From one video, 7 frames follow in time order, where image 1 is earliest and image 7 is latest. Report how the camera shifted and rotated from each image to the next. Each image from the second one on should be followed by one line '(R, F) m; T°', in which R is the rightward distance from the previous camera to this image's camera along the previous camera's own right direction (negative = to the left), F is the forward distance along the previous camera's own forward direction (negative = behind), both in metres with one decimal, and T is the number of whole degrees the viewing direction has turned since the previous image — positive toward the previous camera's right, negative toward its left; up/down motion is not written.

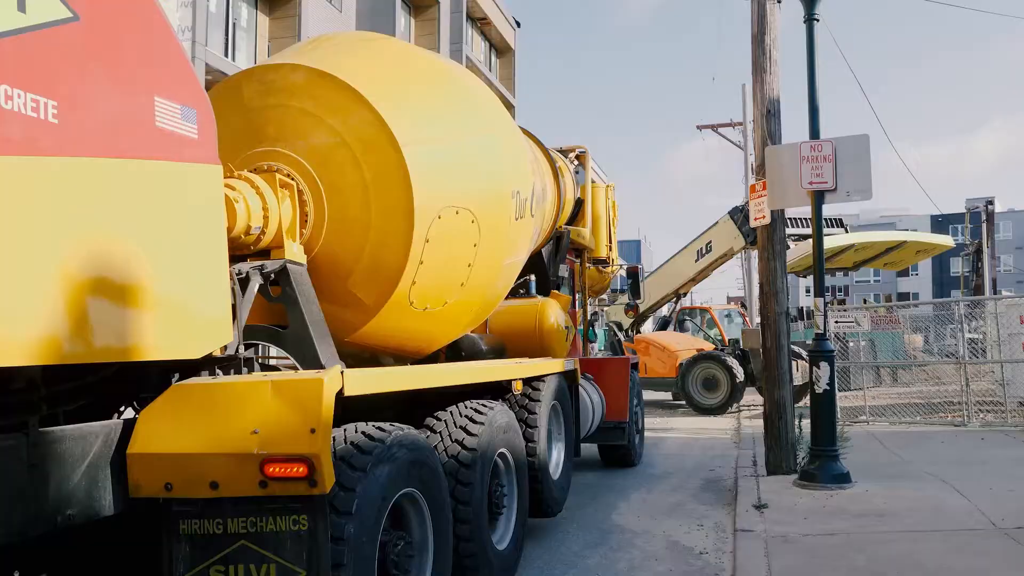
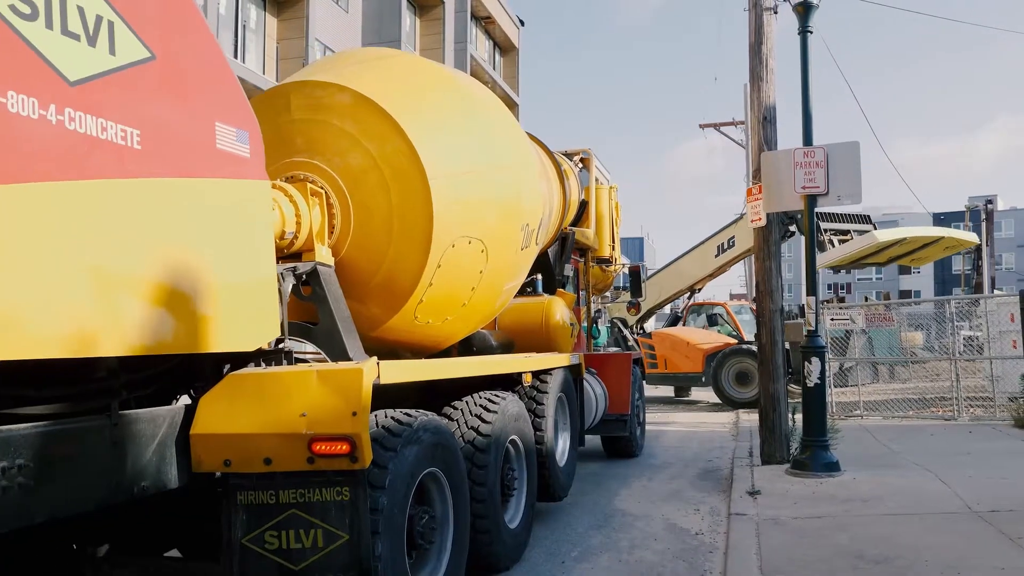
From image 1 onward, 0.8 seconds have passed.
(-0.1, -0.4) m; 0°
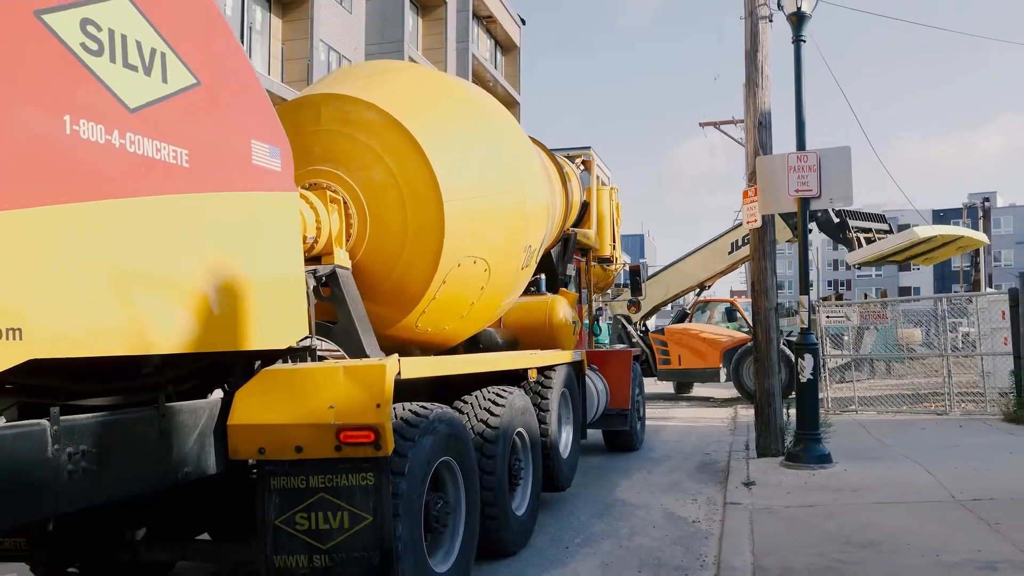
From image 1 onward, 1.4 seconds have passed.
(0.0, -0.3) m; 0°
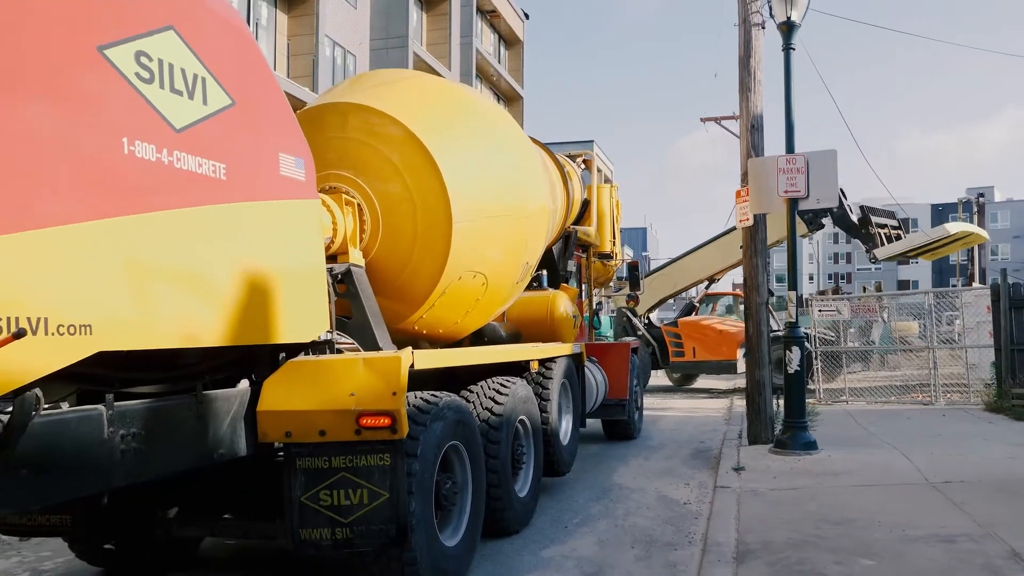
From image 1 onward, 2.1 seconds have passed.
(0.0, -0.4) m; 0°
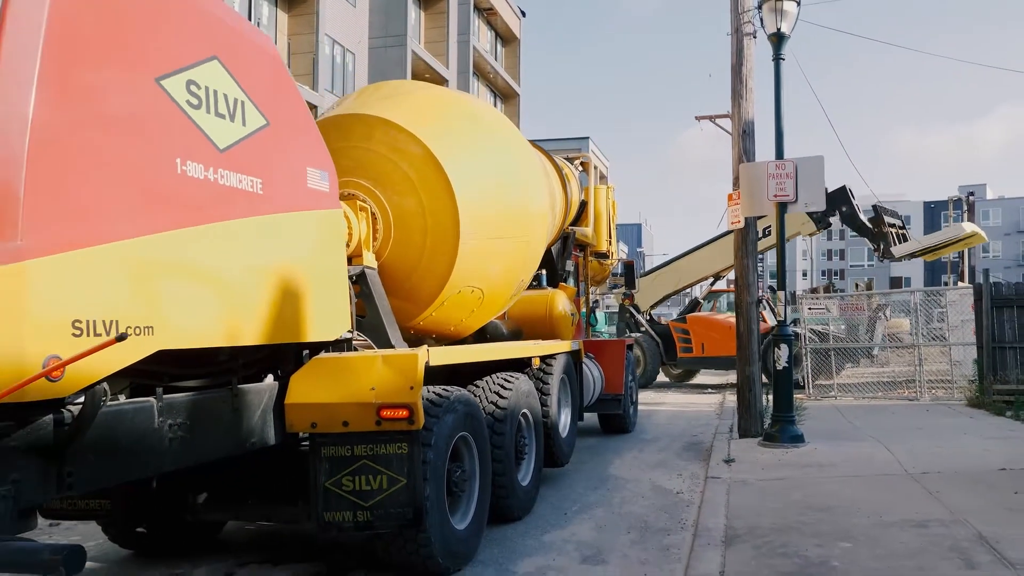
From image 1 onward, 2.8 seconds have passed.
(-0.1, -0.4) m; 0°
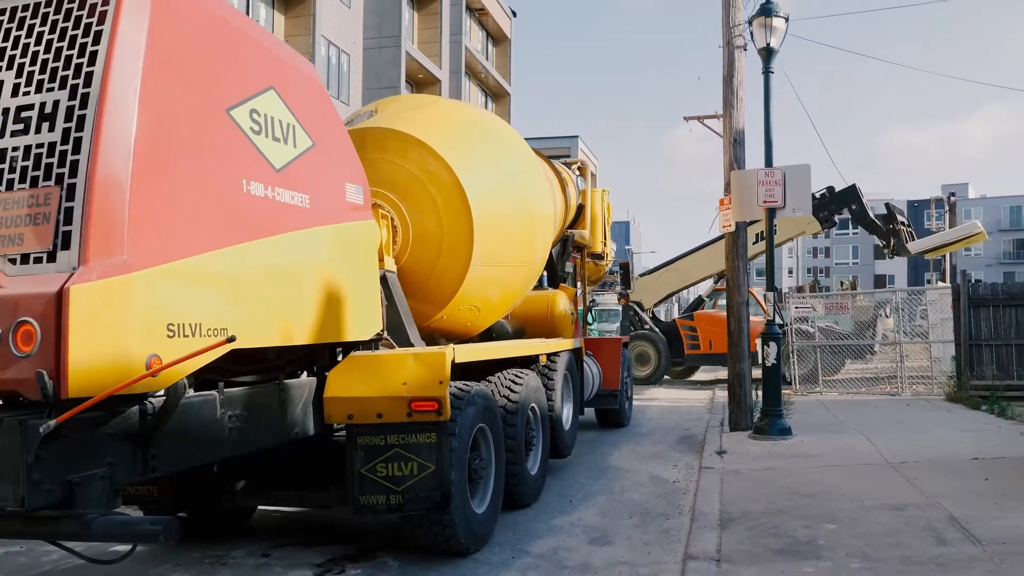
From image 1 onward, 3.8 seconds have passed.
(-0.2, -0.5) m; +1°
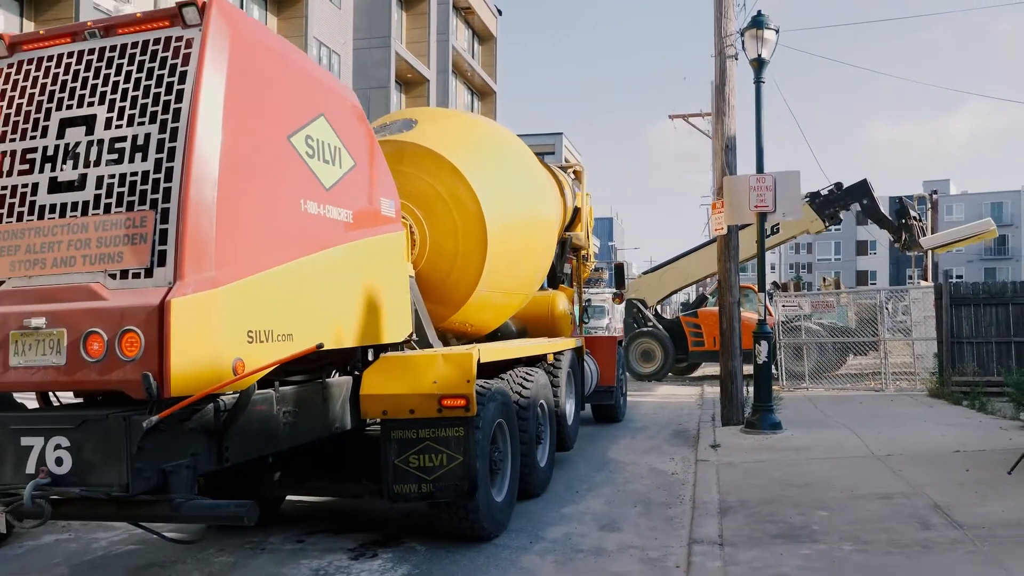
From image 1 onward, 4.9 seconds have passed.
(-0.2, -0.4) m; +1°
